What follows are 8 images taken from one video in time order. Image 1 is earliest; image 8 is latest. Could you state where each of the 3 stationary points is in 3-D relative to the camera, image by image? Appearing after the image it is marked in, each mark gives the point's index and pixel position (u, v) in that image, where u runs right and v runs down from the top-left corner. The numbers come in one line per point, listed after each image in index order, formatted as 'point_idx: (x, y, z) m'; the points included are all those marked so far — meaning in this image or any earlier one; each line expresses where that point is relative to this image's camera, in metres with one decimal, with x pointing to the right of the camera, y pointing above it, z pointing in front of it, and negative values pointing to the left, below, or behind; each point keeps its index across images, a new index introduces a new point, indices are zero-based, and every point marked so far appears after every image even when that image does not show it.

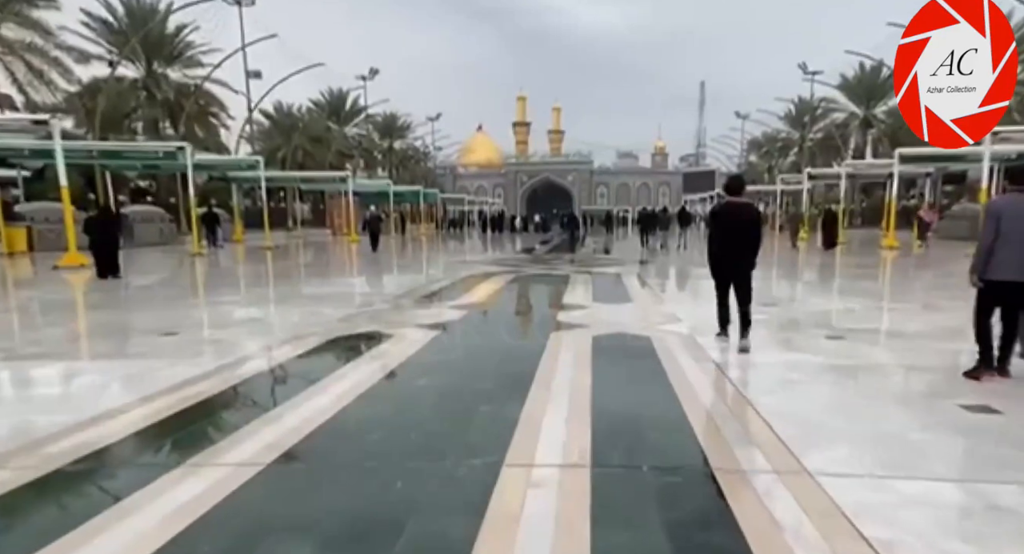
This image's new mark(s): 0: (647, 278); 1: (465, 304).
0: (+3.0, 0.0, +13.4) m
1: (-0.5, -0.3, +8.0) m
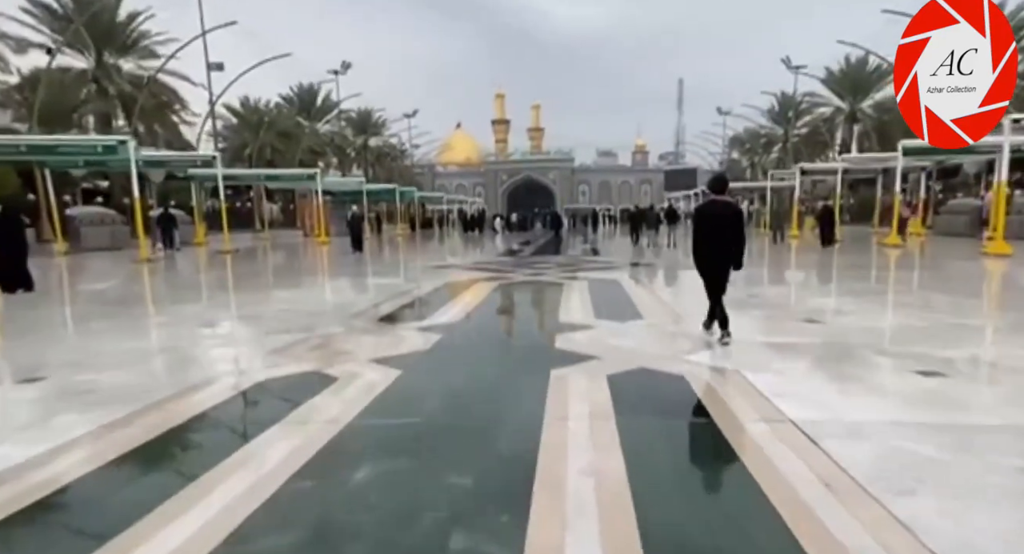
0: (+2.6, 0.0, +12.3) m
1: (-0.7, -0.4, +6.8) m
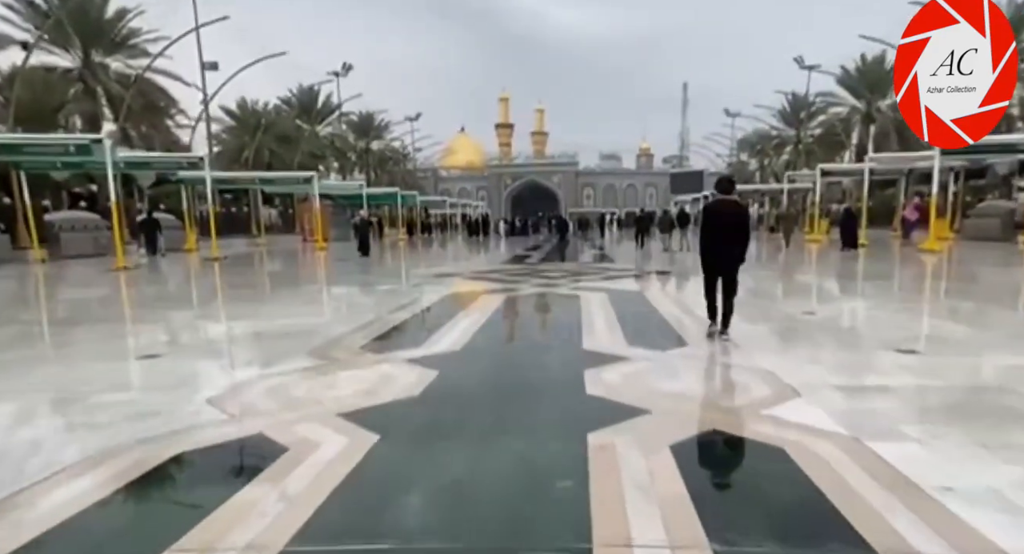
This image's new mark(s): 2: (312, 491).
0: (+2.8, -0.2, +11.3) m
1: (-0.6, -0.6, +5.8) m
2: (-0.7, -0.8, +2.4) m
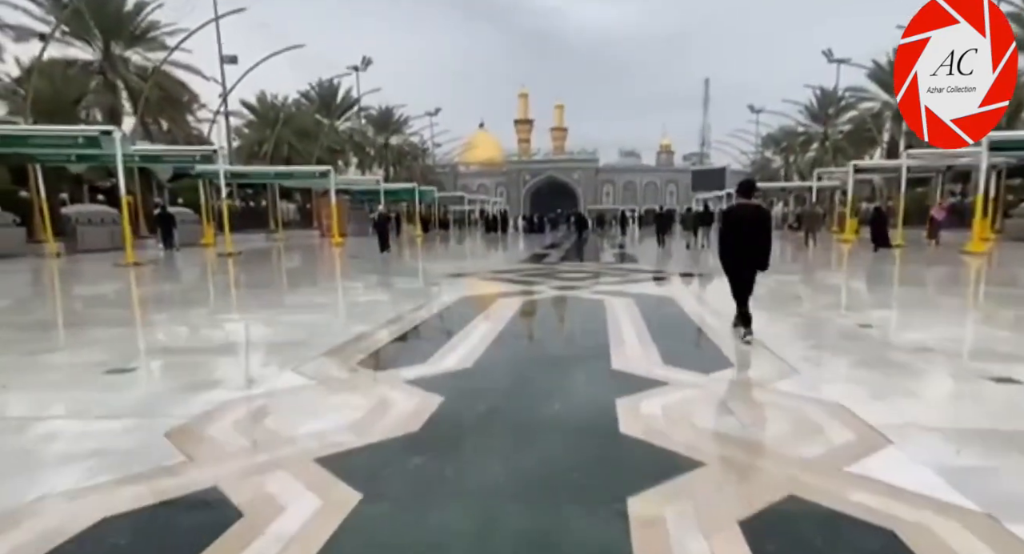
0: (+3.1, -0.2, +10.8) m
1: (-0.4, -0.6, +5.4) m
2: (-0.6, -0.8, +1.9) m
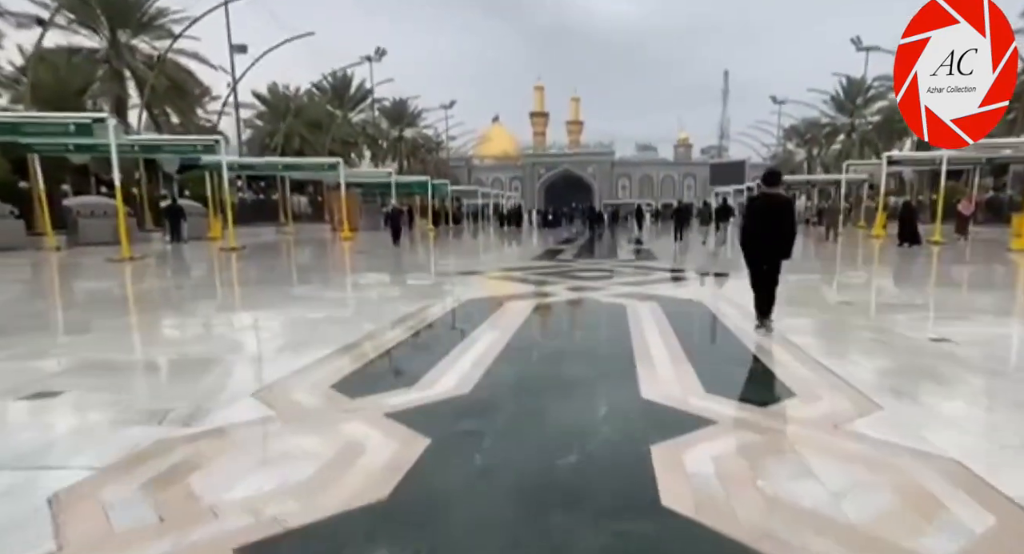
0: (+3.3, -0.2, +10.0) m
1: (-0.3, -0.6, +4.7) m
2: (-0.6, -0.9, +1.3) m
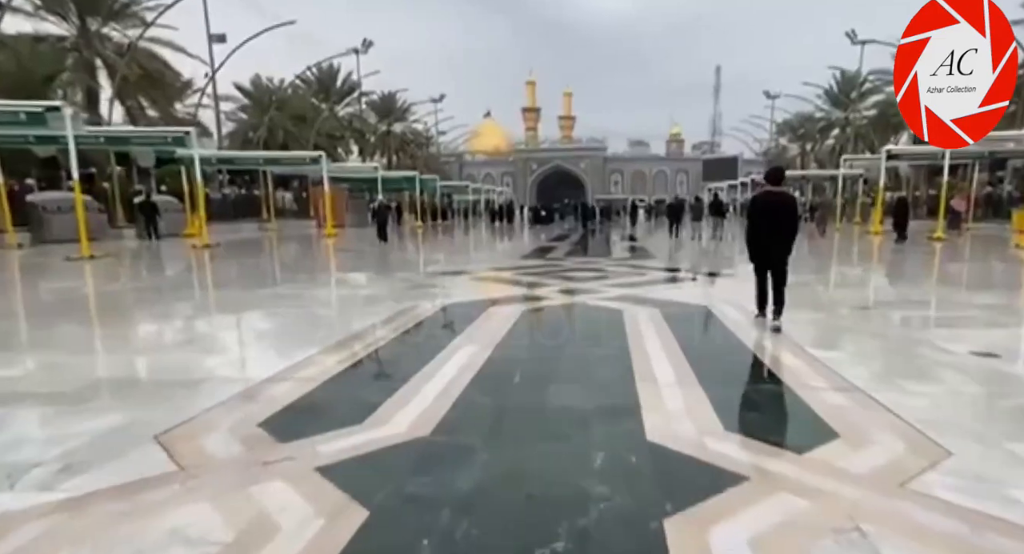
0: (+3.1, -0.2, +9.4) m
1: (-0.5, -0.6, +4.0) m
2: (-0.7, -0.9, +0.6) m
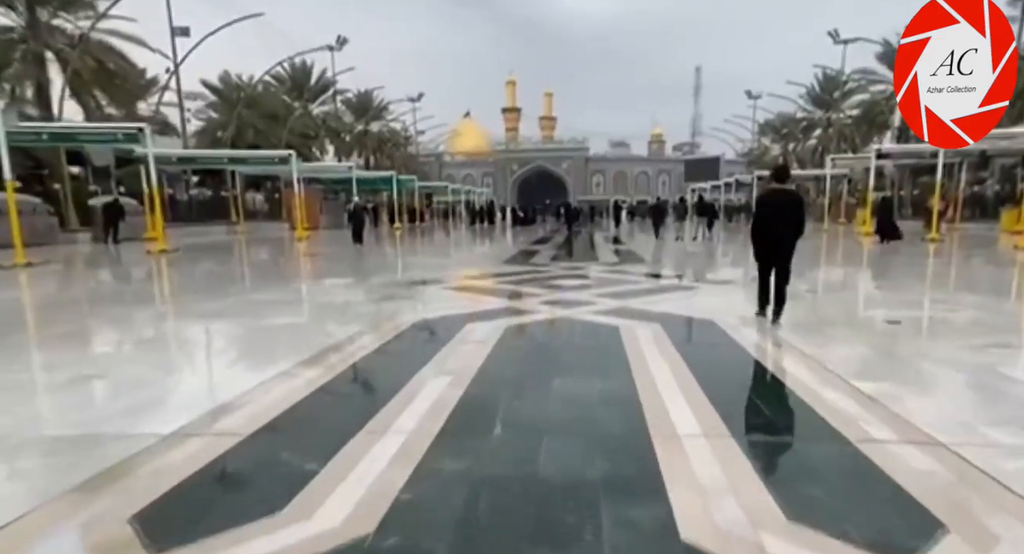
0: (+2.9, -0.3, +8.6) m
1: (-0.6, -0.8, +3.2) m
2: (-0.7, -1.0, -0.2) m
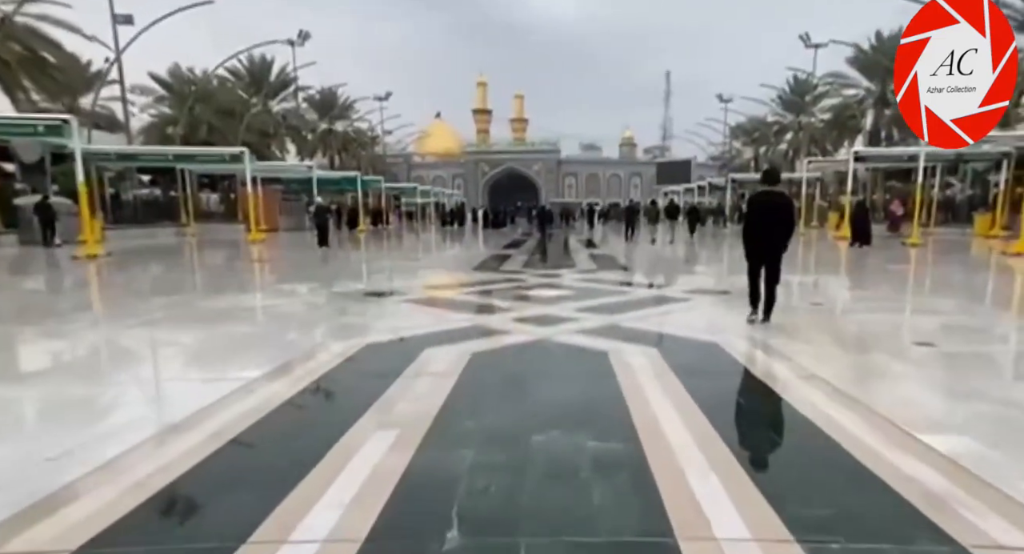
0: (+2.5, -0.5, +7.8) m
1: (-0.7, -0.9, +2.2) m
2: (-0.7, -1.1, -1.3) m
